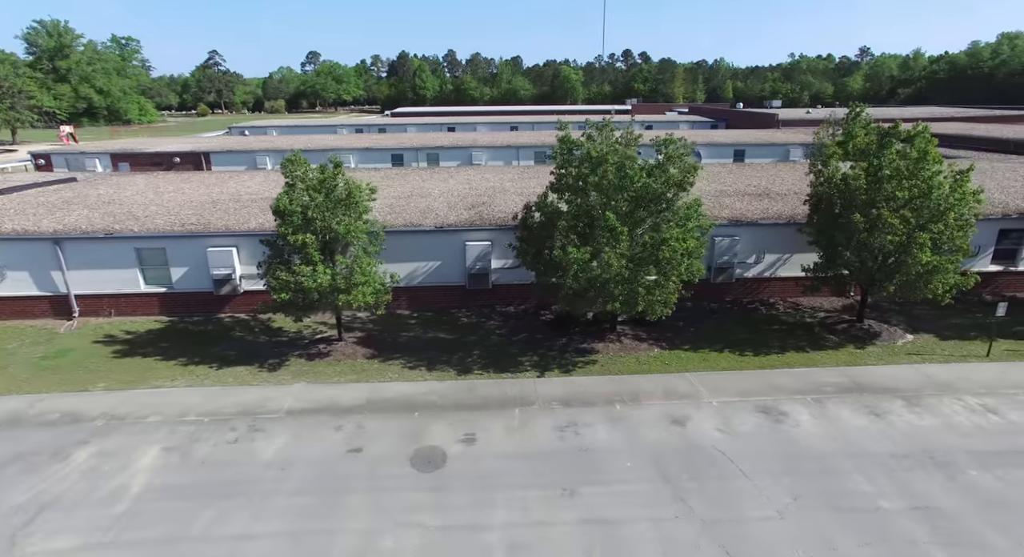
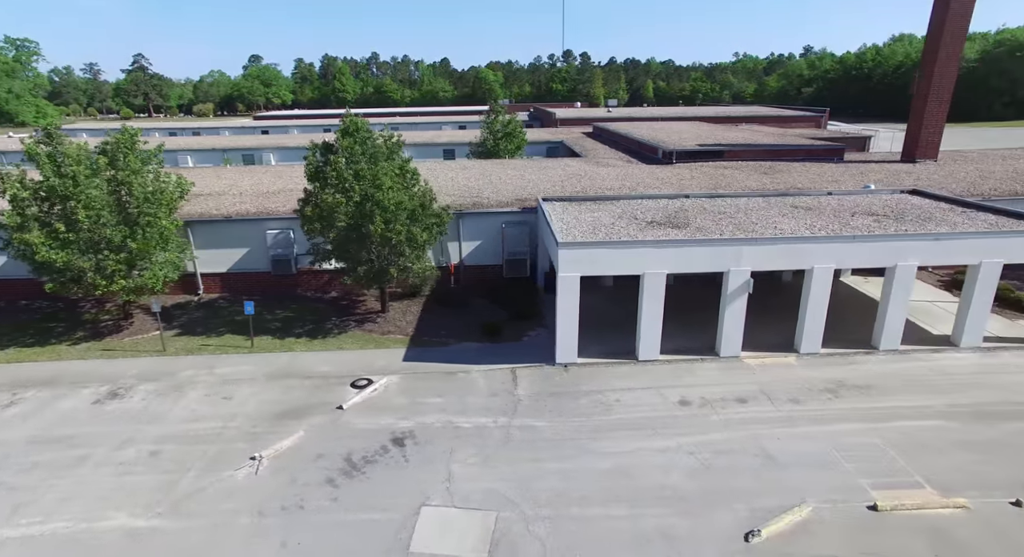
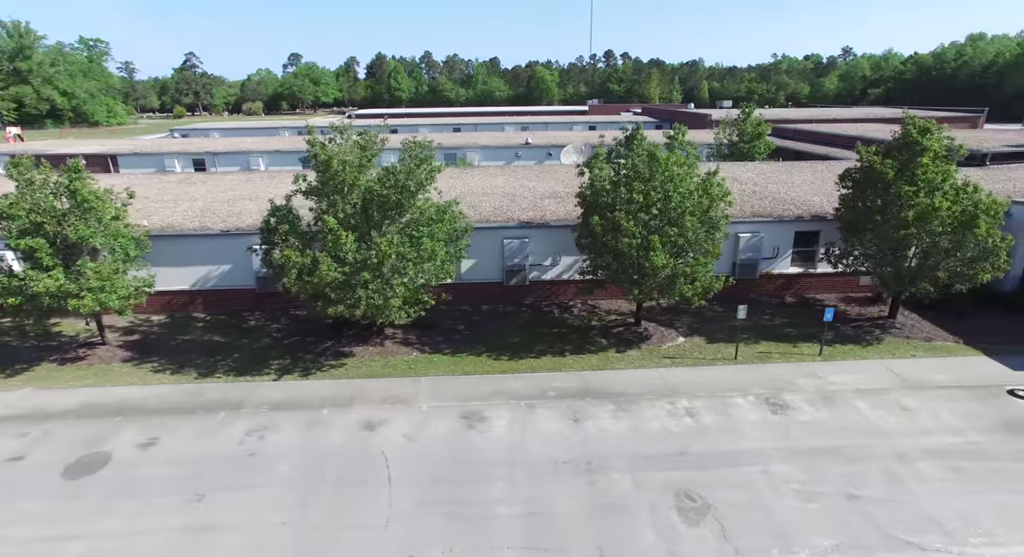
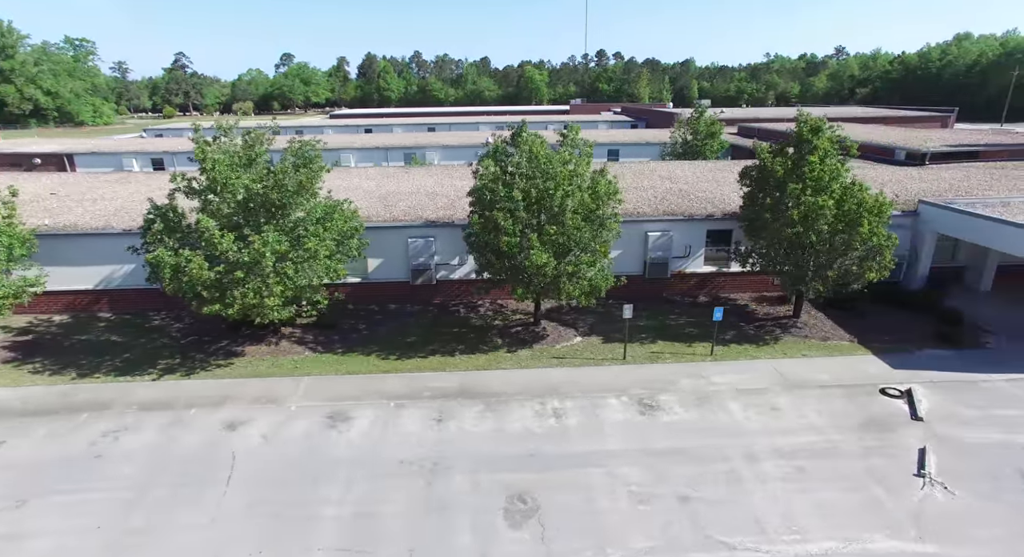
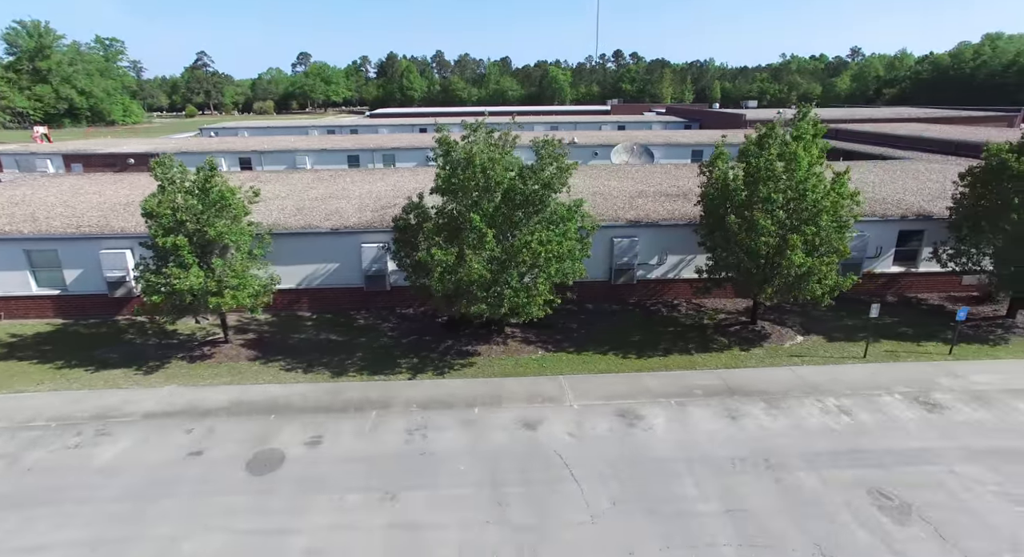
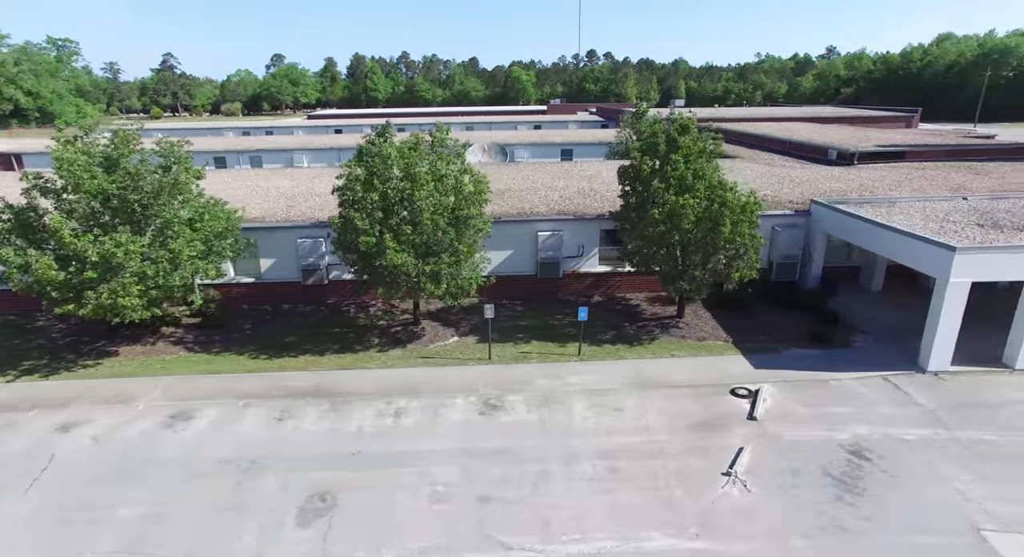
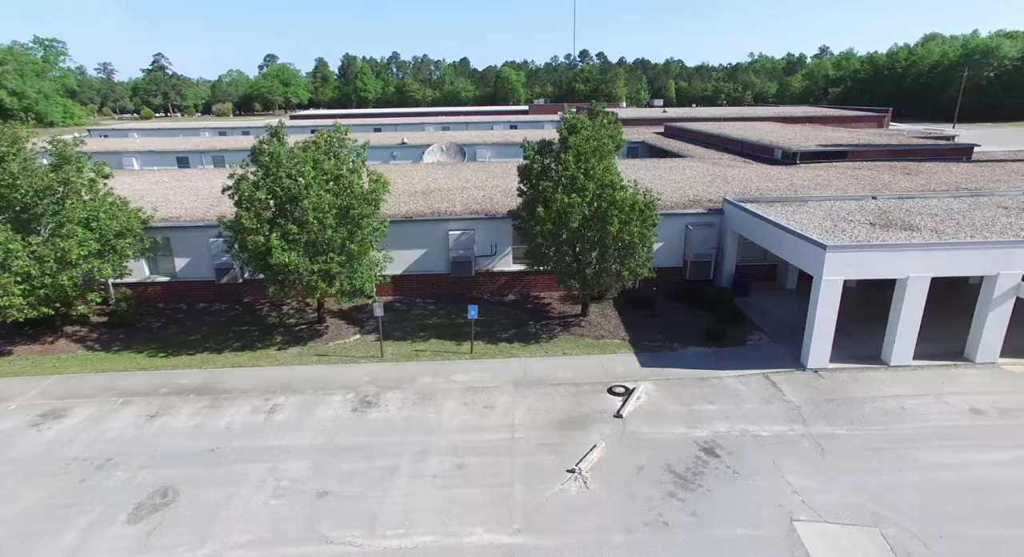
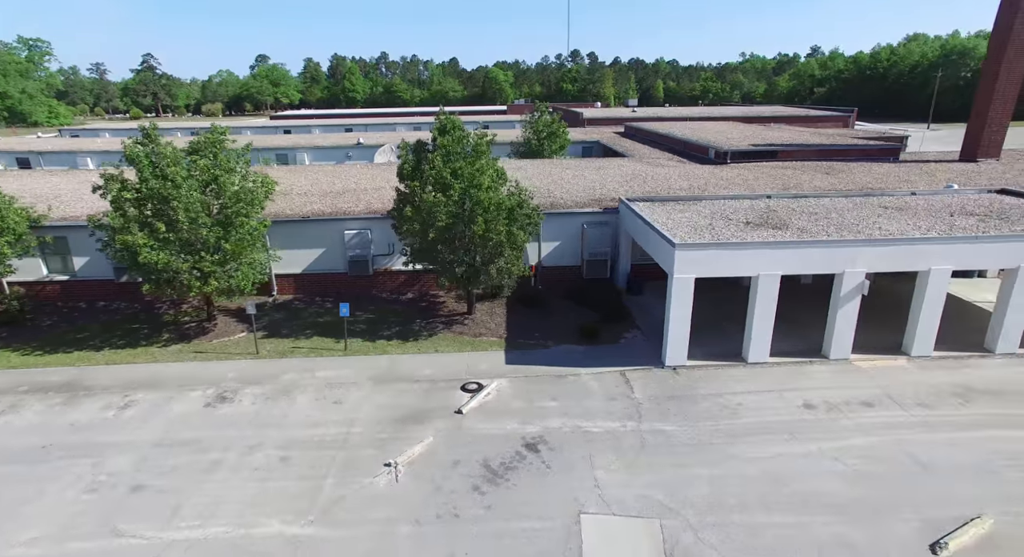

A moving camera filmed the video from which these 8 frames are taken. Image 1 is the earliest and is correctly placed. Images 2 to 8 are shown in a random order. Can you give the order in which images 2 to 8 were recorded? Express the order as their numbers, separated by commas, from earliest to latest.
5, 3, 4, 6, 7, 8, 2
